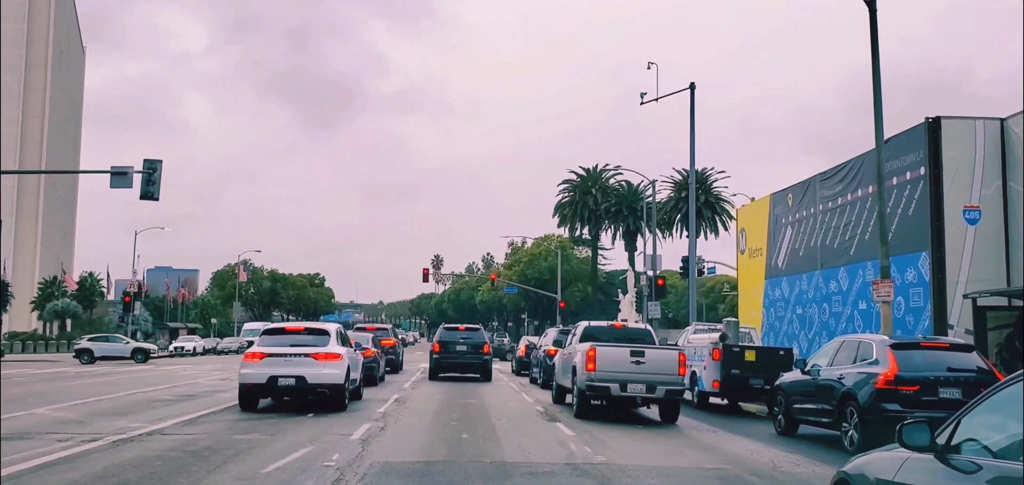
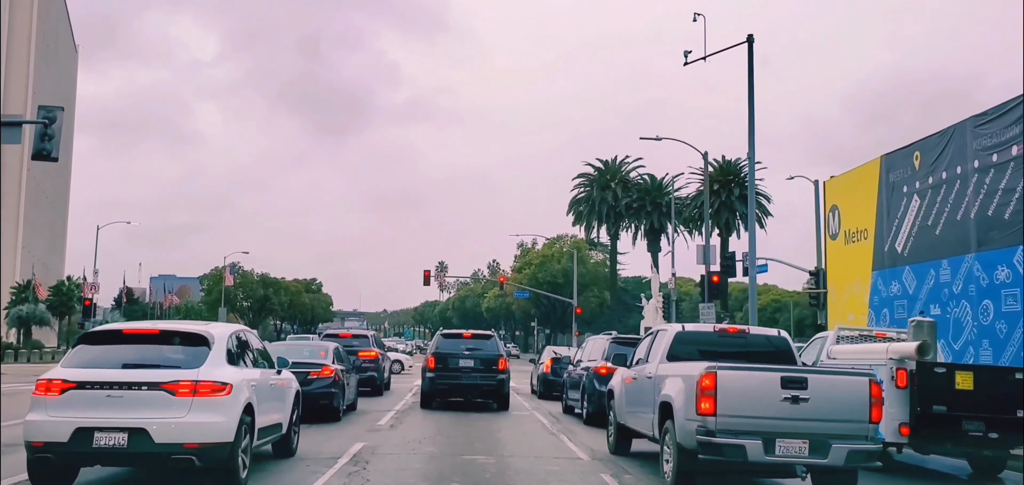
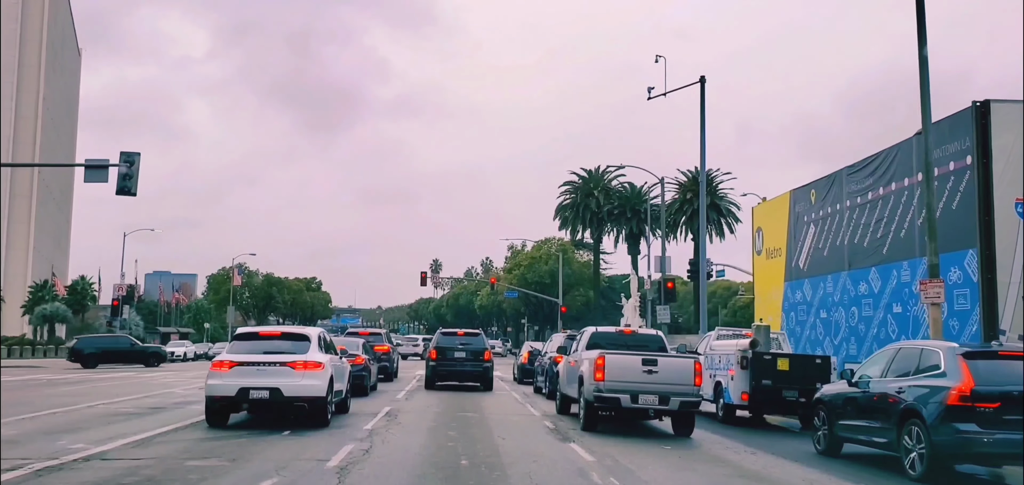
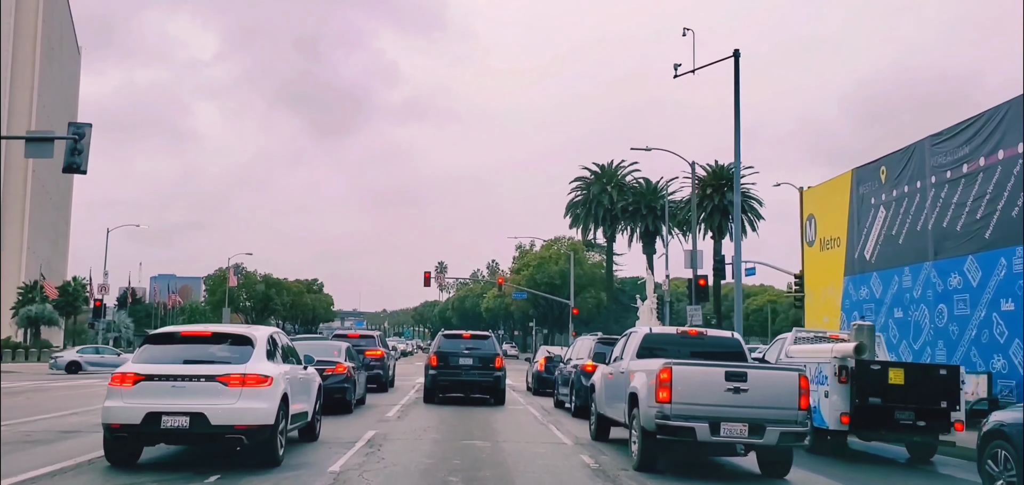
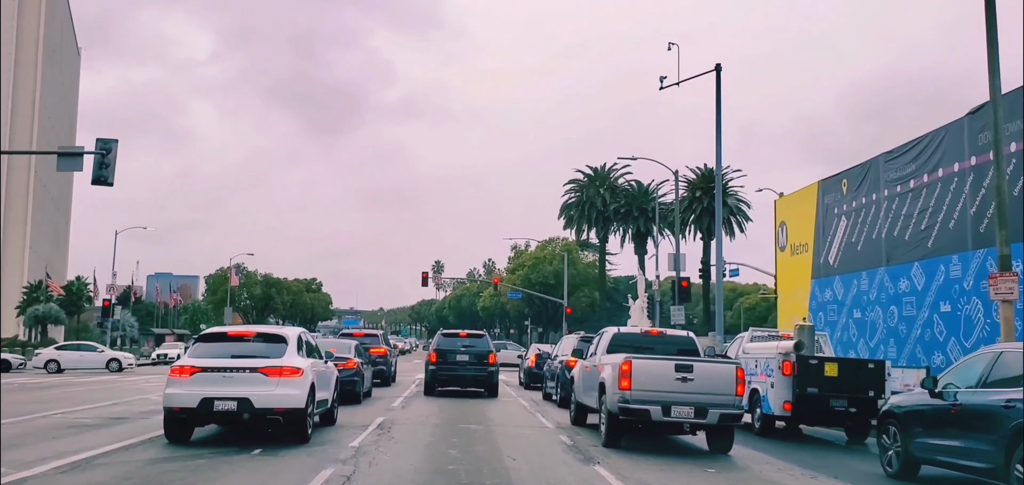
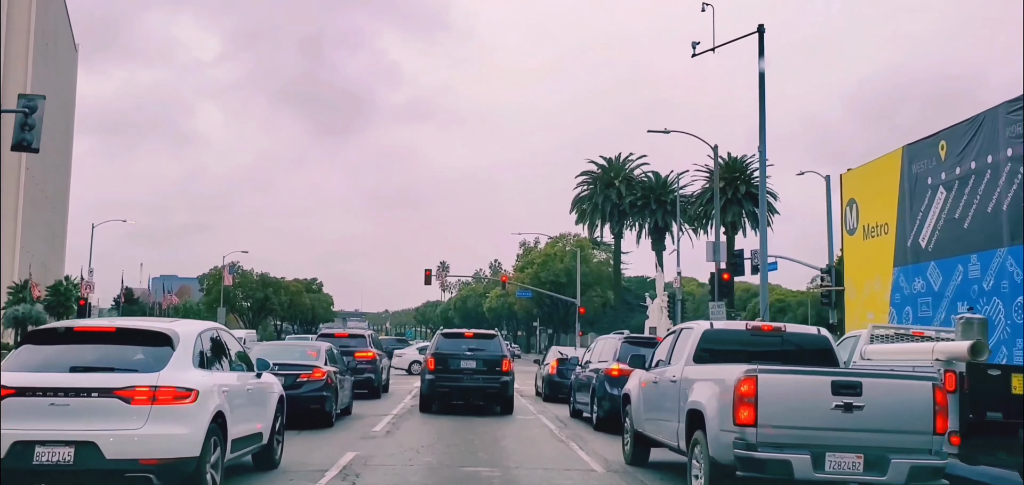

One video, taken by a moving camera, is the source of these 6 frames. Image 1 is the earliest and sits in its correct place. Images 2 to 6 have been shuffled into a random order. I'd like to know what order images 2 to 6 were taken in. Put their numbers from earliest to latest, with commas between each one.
3, 5, 4, 2, 6
